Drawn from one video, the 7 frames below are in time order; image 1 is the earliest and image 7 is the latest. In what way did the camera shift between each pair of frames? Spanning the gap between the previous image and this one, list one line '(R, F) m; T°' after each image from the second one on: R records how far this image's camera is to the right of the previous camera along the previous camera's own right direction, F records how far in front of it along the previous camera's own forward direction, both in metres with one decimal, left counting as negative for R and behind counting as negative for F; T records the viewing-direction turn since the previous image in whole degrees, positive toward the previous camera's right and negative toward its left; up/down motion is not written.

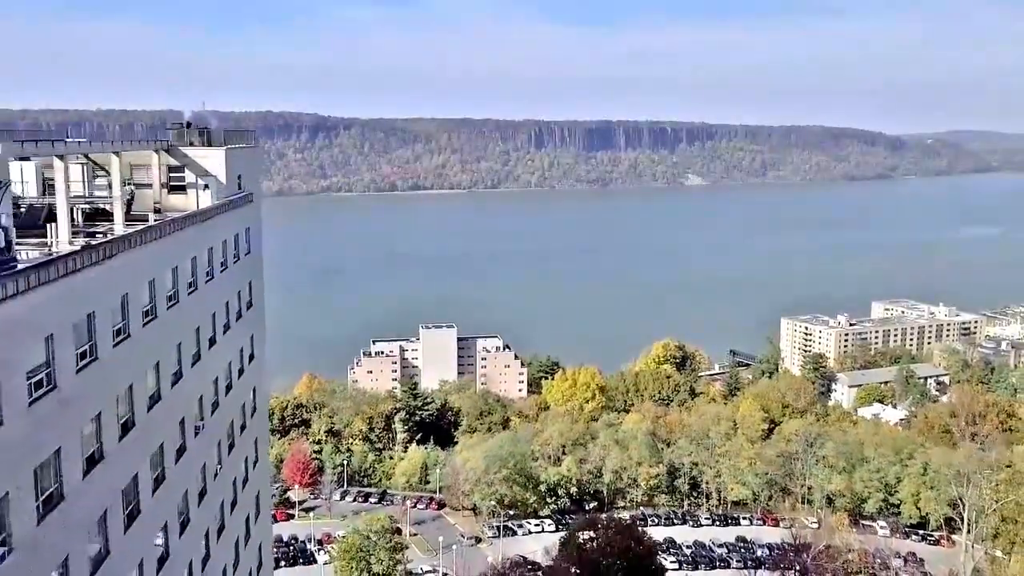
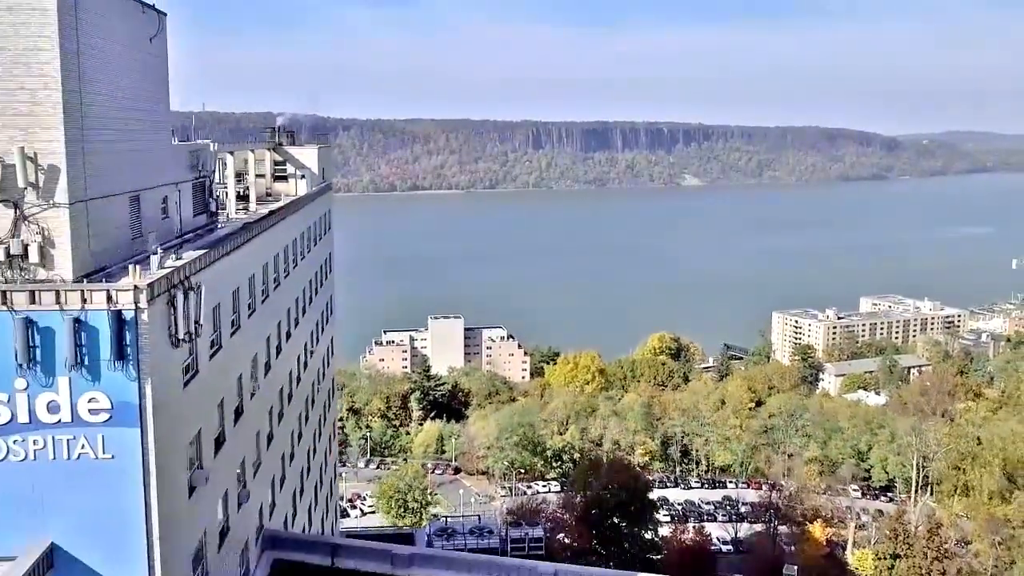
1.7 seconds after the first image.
(-1.3, -9.3) m; 0°
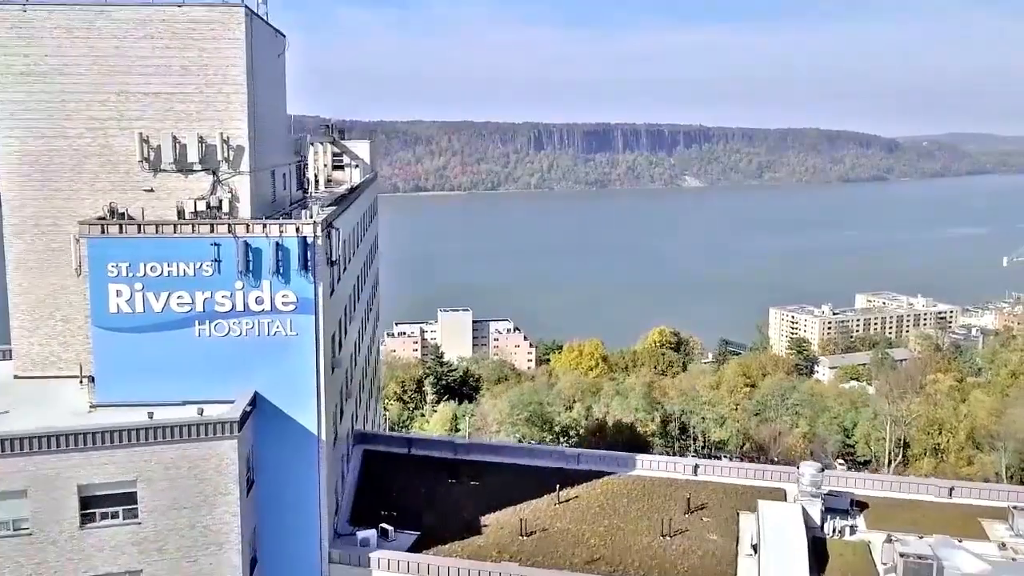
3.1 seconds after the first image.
(-1.1, -7.3) m; 0°
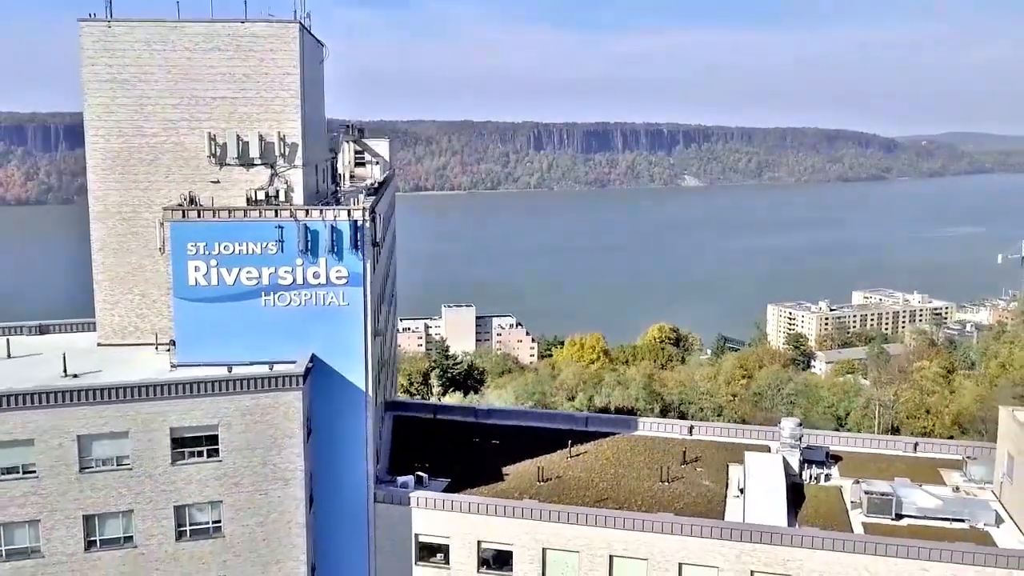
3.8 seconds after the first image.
(-0.6, -3.6) m; 0°
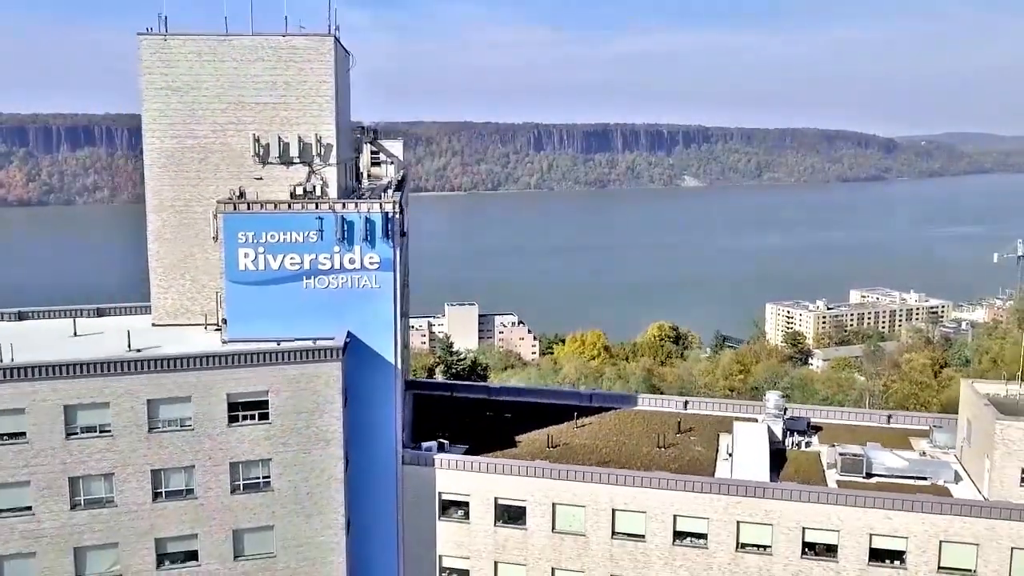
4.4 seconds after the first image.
(-0.4, -3.1) m; 0°
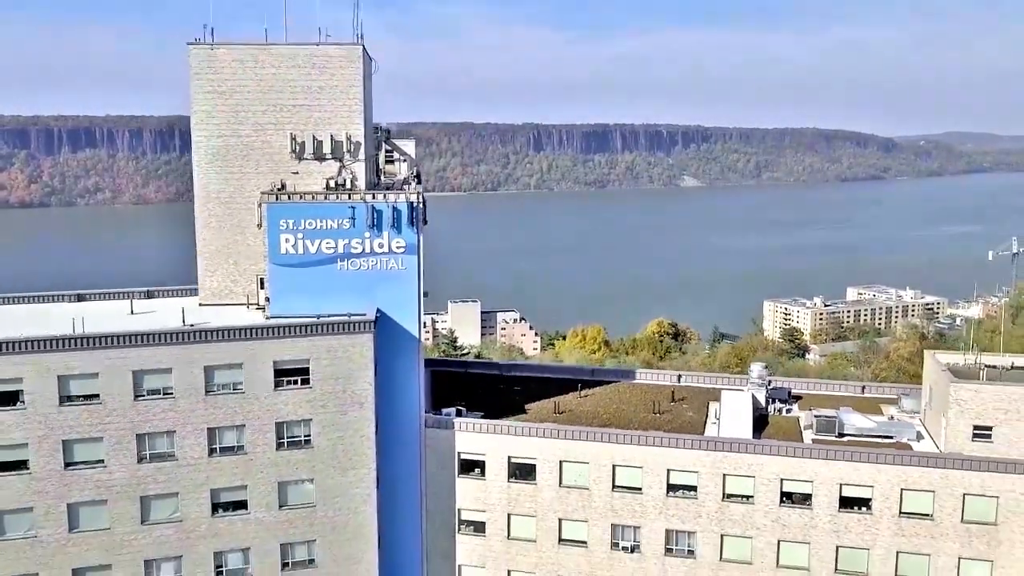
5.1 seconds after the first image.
(-0.4, -3.5) m; 0°
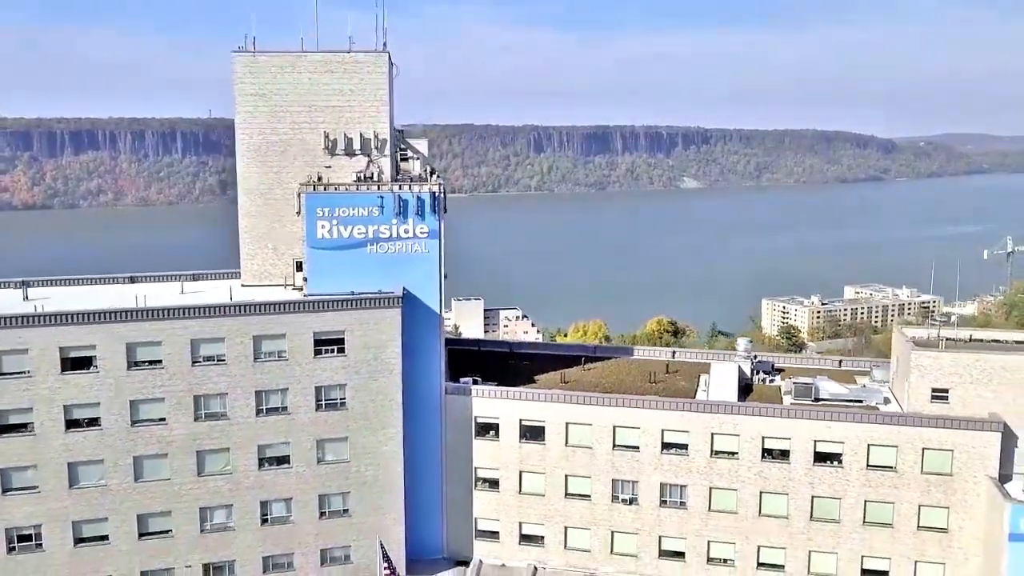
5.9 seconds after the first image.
(-0.4, -3.8) m; 0°
